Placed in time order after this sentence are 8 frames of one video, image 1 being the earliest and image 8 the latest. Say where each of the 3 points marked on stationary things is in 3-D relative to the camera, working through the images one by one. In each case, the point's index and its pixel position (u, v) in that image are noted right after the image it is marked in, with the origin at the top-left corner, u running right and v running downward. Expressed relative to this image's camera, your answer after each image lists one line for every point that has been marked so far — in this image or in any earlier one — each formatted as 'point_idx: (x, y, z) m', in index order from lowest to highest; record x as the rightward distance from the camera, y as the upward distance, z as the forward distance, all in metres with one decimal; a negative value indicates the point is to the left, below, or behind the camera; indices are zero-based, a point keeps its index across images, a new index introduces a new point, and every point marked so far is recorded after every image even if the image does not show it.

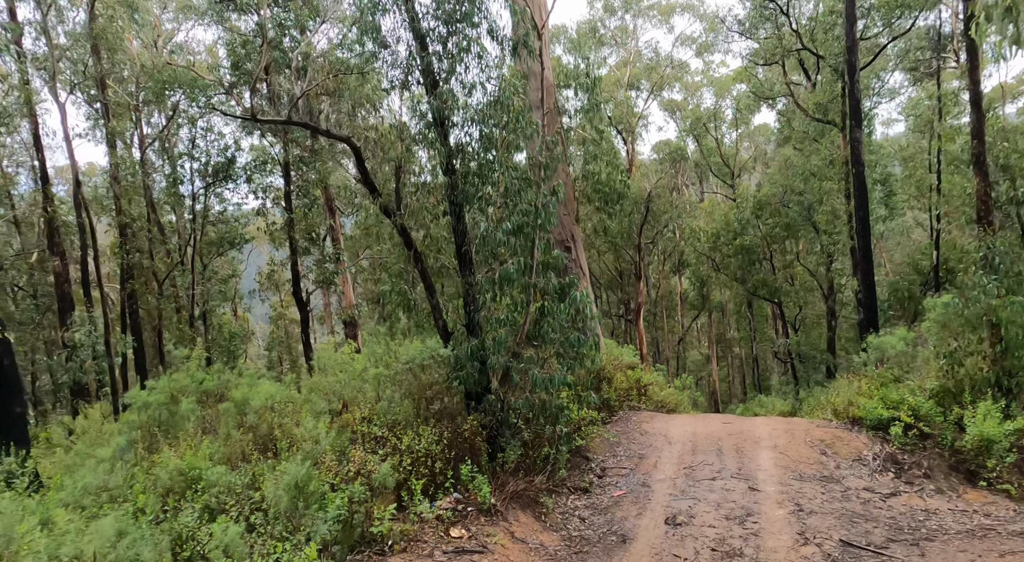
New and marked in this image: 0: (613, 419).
0: (+1.7, -2.3, +13.9) m
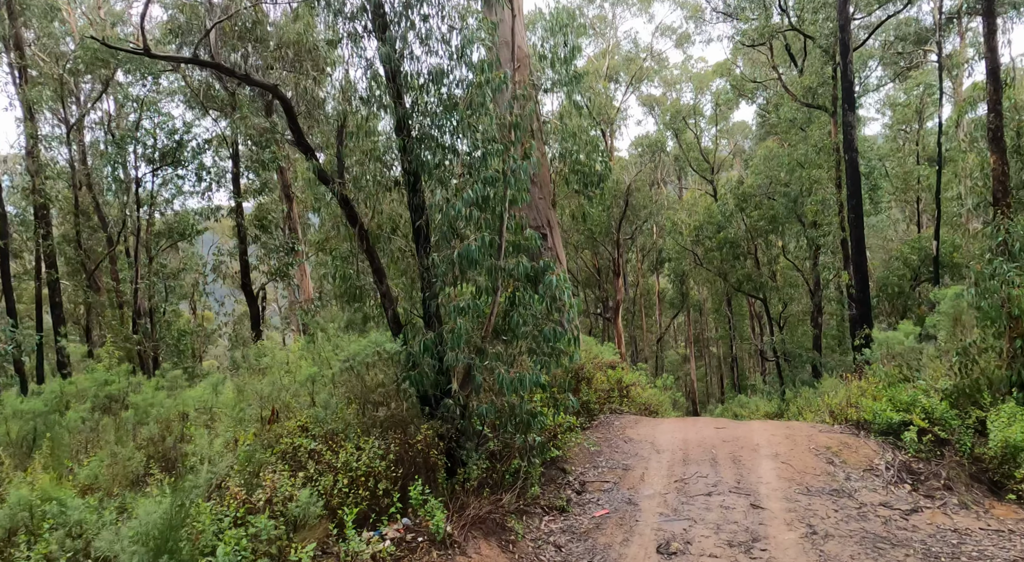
0: (+1.2, -2.1, +12.5) m
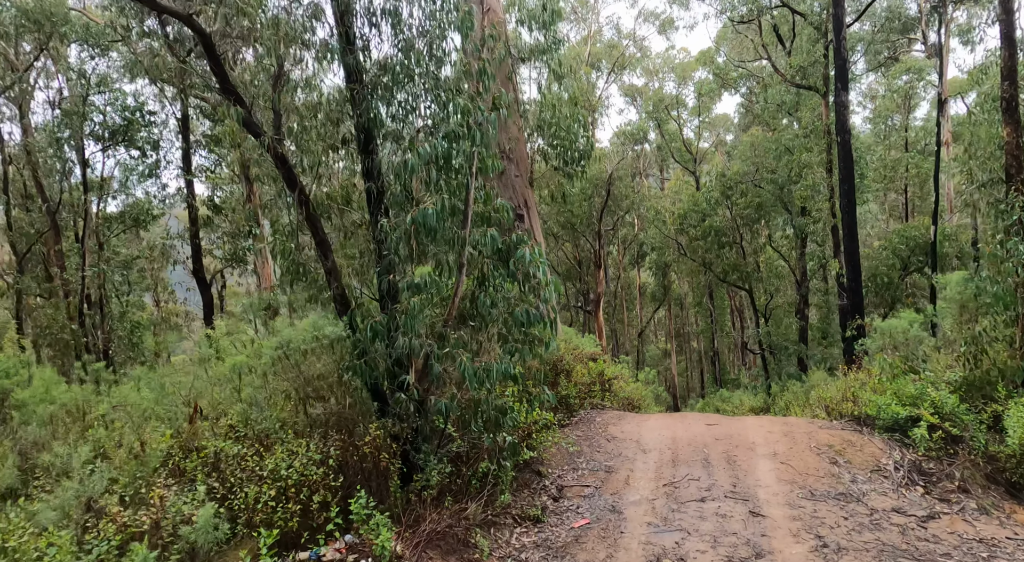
0: (+0.8, -1.9, +11.4) m
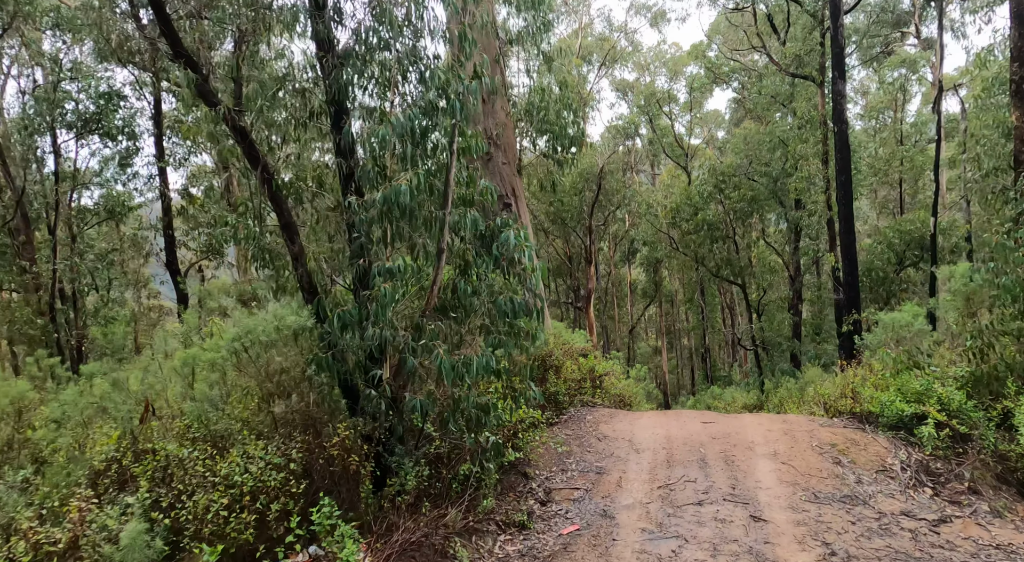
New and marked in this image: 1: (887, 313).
0: (+0.6, -1.8, +10.8) m
1: (+6.2, -0.6, +13.8) m
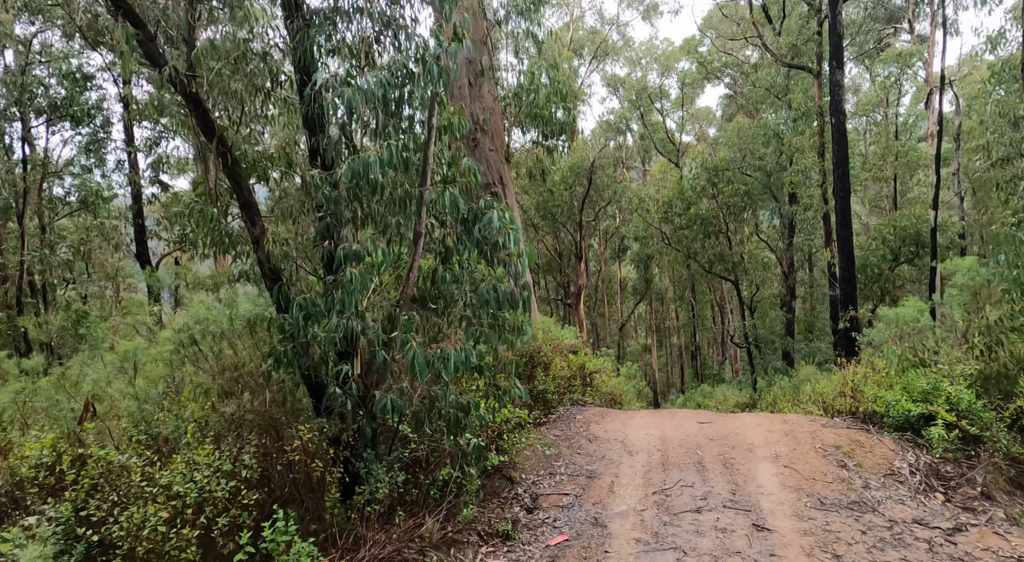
0: (+0.5, -1.7, +10.3) m
1: (+6.0, -0.5, +13.3) m
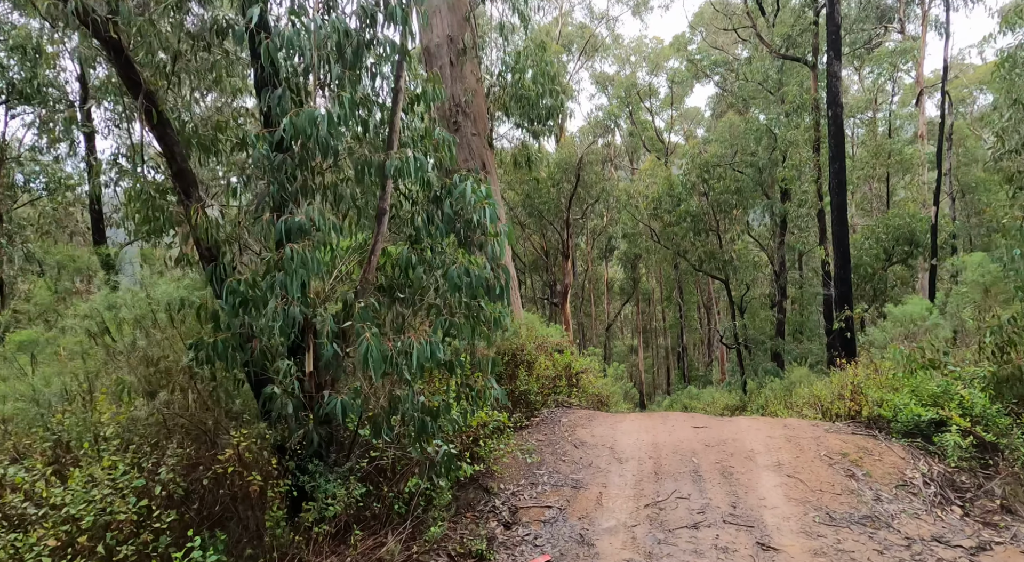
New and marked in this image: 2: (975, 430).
0: (+0.2, -1.6, +9.5) m
1: (+5.7, -0.4, +12.6) m
2: (+4.8, -1.5, +8.6) m
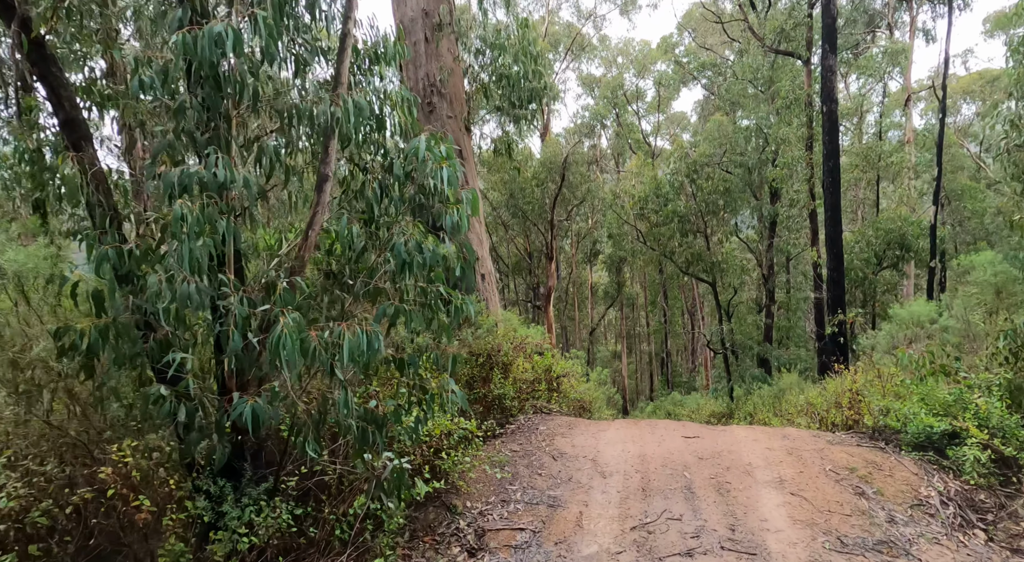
0: (0.0, -1.5, +8.6) m
1: (+5.4, -0.4, +11.8) m
2: (+4.5, -1.5, +7.8) m
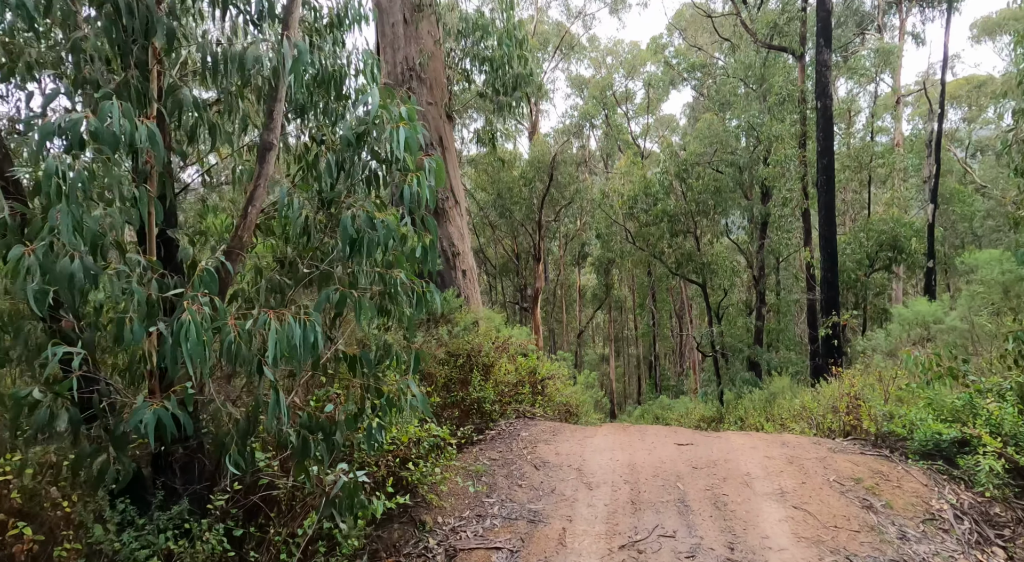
0: (-0.2, -1.5, +8.0) m
1: (+5.1, -0.4, +11.3) m
2: (+4.3, -1.5, +7.3) m
